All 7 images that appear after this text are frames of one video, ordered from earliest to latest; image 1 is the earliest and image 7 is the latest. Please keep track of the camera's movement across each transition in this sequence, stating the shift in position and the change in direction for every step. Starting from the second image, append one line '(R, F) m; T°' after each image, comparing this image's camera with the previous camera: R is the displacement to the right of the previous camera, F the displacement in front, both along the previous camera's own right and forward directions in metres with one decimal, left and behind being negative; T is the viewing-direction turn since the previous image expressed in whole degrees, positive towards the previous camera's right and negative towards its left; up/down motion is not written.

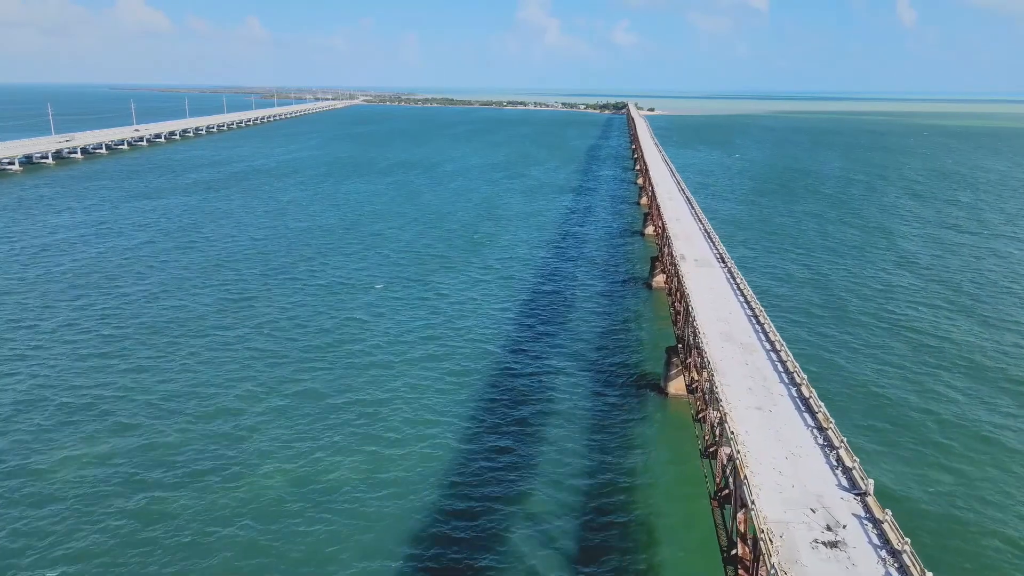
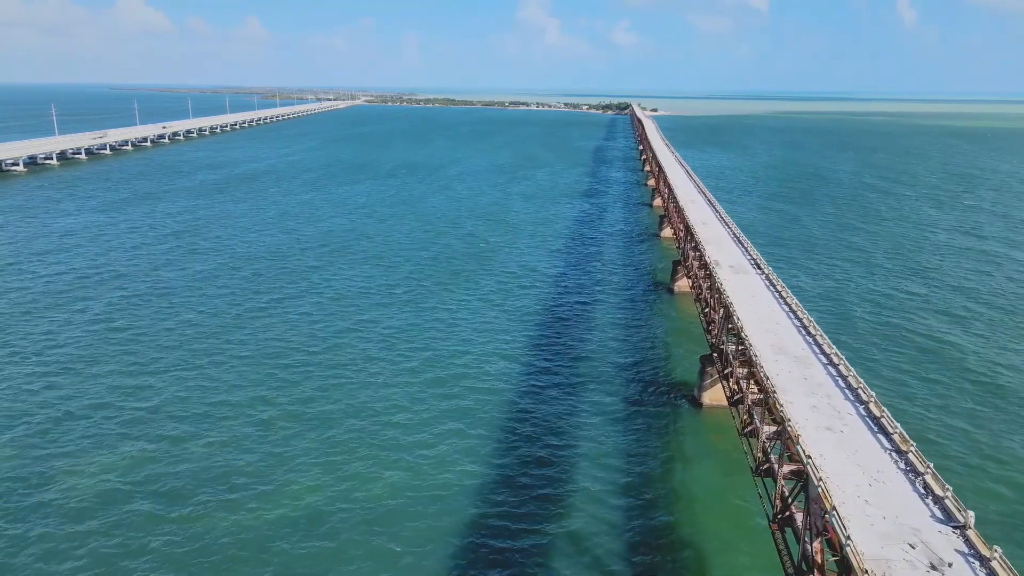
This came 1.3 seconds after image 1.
(-1.3, +1.1) m; 0°
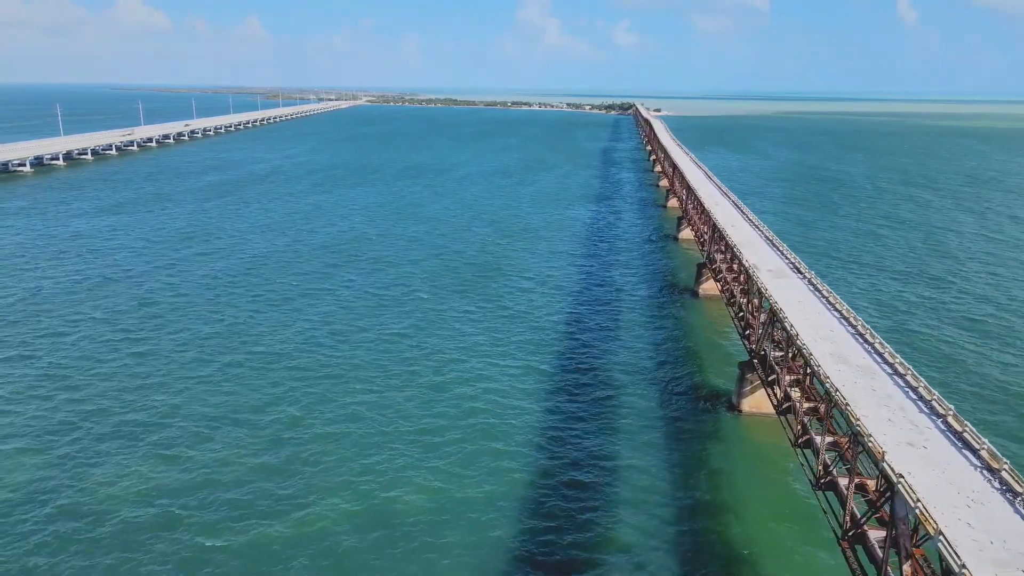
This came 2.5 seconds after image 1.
(-1.5, +0.8) m; 0°
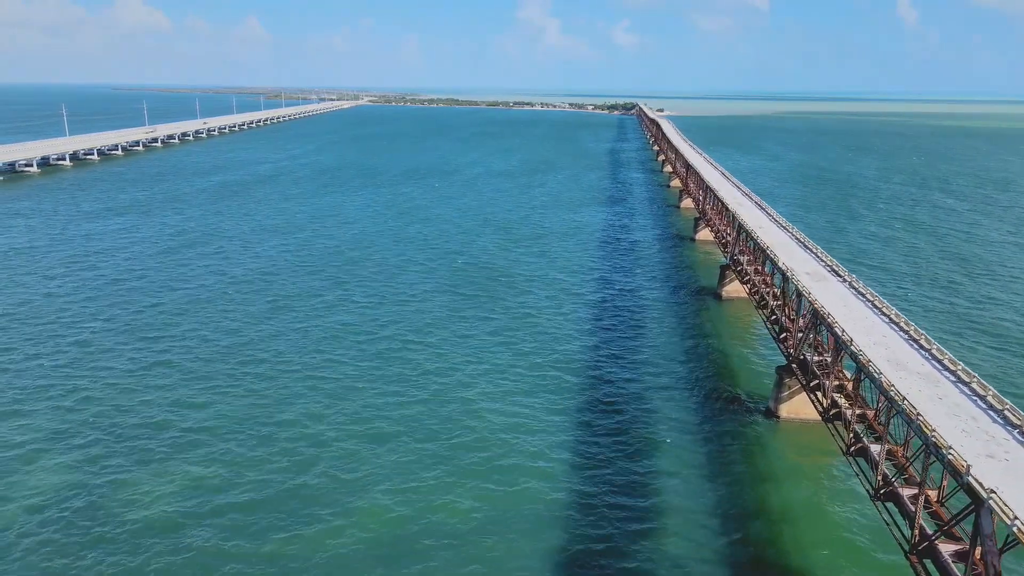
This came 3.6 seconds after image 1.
(-1.4, +0.6) m; 0°
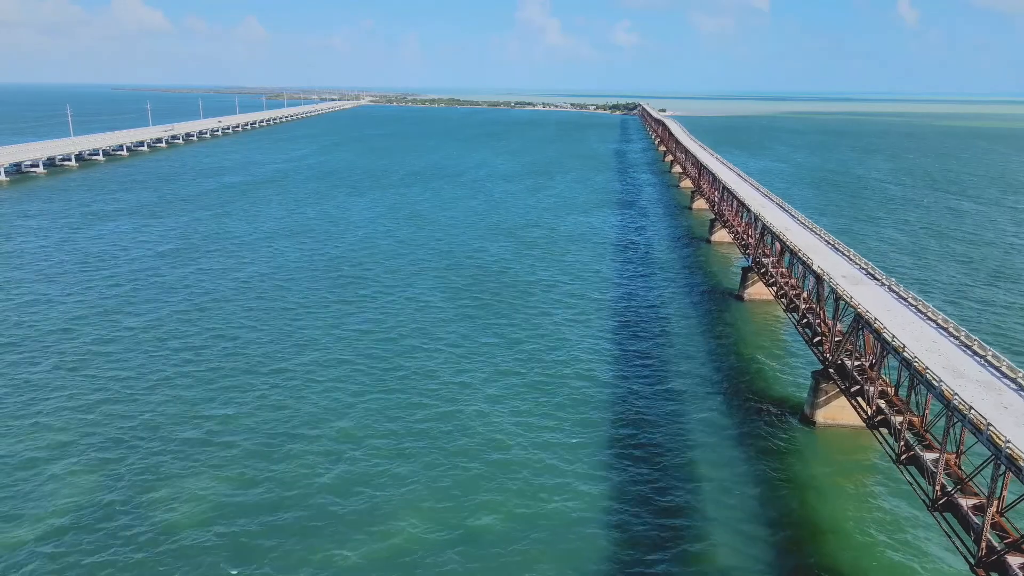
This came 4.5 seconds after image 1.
(-1.3, +0.5) m; 0°
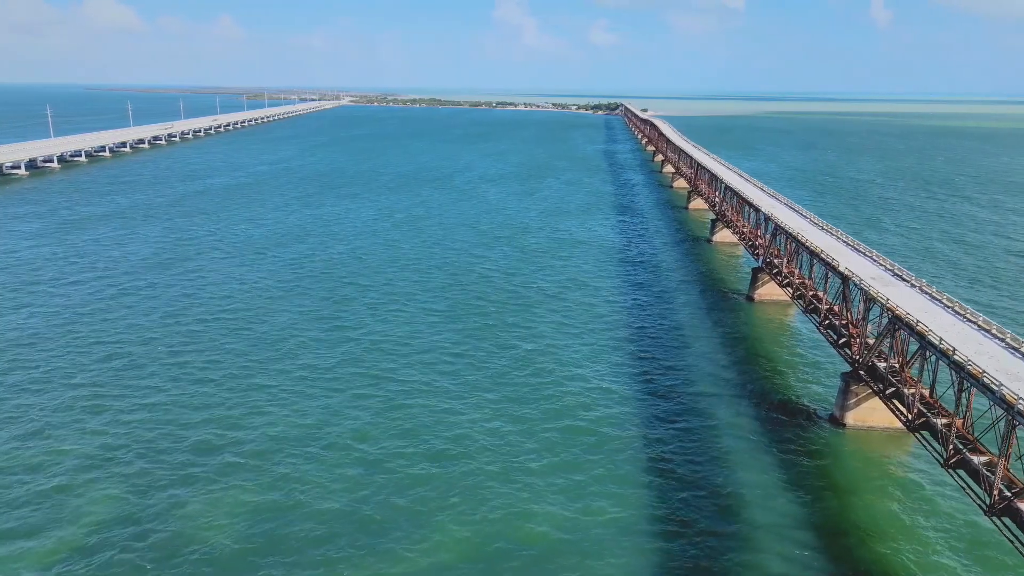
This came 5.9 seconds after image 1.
(-1.9, +0.6) m; +2°
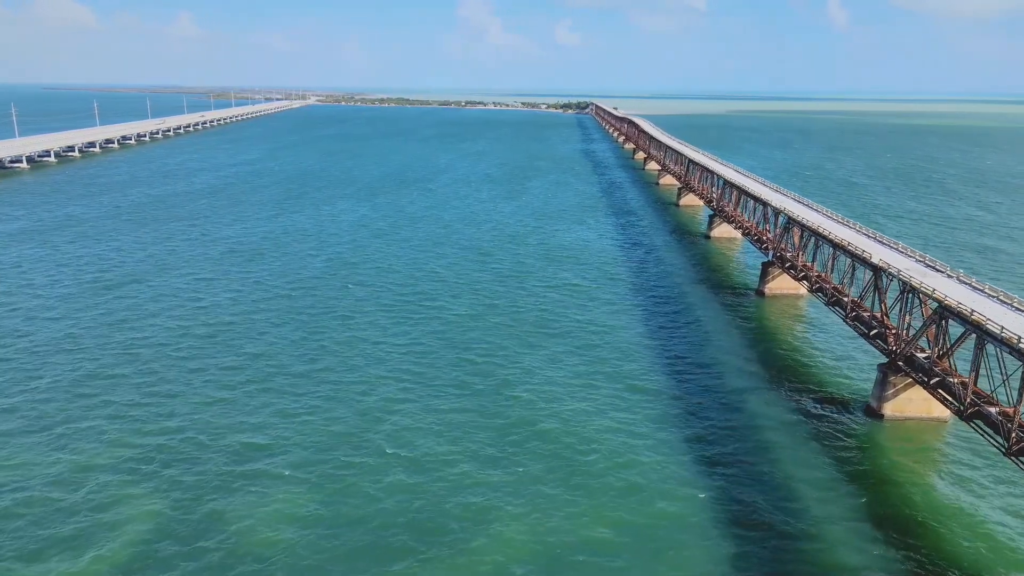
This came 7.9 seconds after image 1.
(-2.9, +0.6) m; +3°
